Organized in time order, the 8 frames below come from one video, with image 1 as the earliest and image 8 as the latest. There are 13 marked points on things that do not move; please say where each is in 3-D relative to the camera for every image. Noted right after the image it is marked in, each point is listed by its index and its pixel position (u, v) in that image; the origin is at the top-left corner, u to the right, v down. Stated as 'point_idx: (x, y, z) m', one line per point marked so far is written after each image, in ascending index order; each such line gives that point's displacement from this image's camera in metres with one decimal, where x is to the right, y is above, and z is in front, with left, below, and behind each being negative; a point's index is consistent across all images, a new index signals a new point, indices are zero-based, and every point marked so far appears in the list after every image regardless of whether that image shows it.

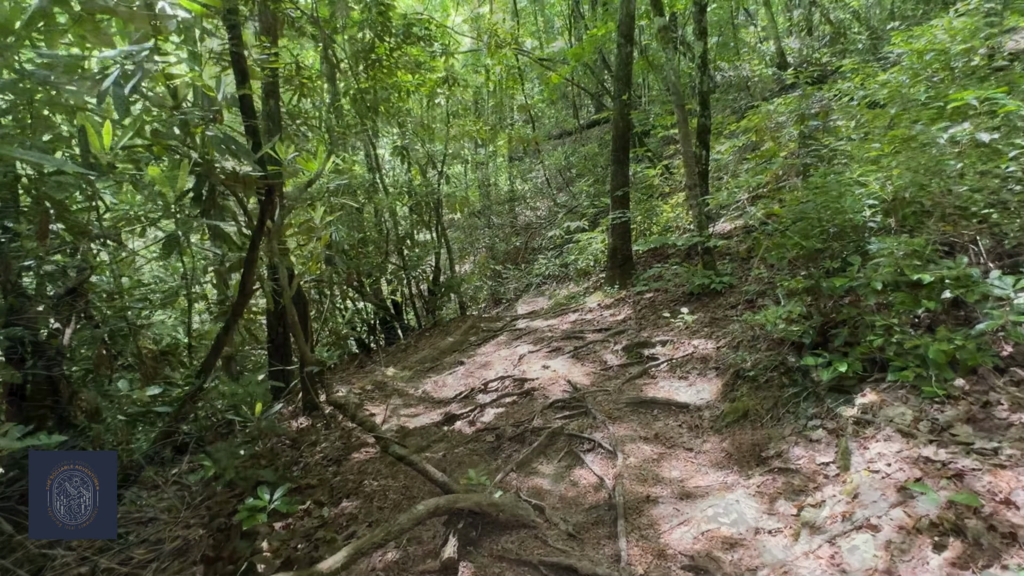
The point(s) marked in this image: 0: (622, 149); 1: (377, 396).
0: (+1.5, +1.8, +7.7) m
1: (-1.3, -1.1, +5.9) m
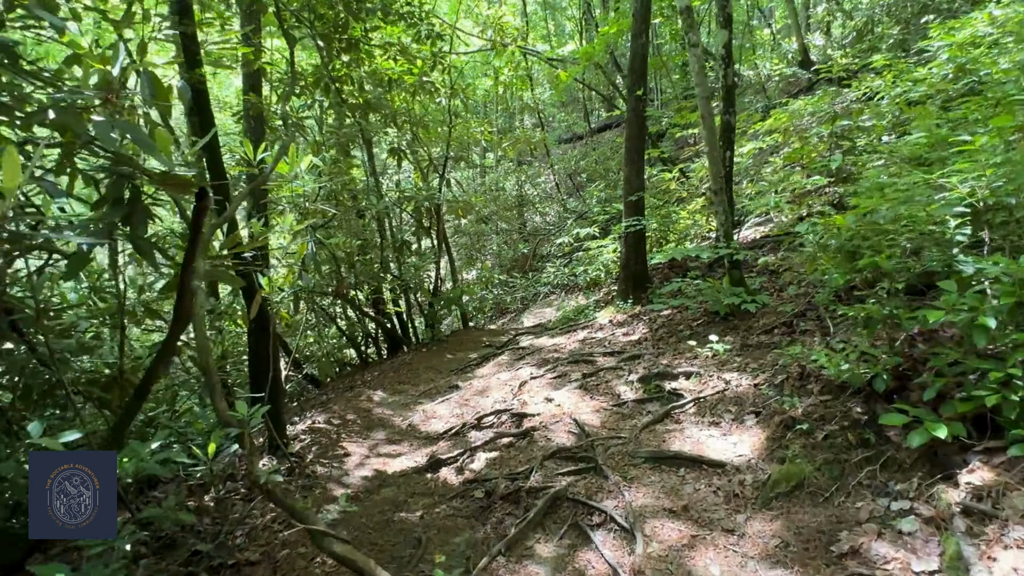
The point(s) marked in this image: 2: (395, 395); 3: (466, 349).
0: (+1.5, +1.6, +7.0) m
1: (-1.4, -1.2, +5.2) m
2: (-1.3, -1.1, +6.3) m
3: (-0.7, -0.9, +8.7) m
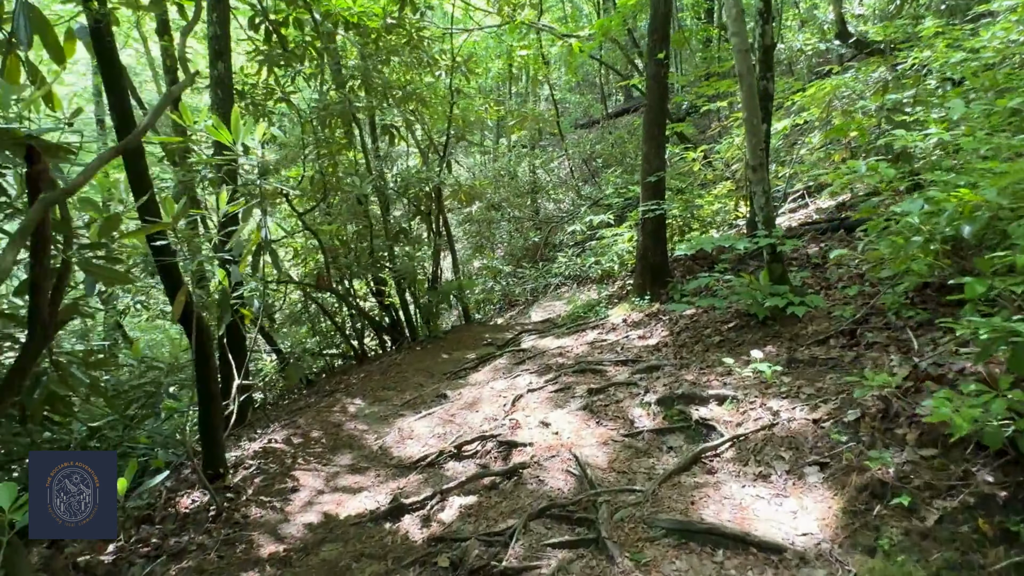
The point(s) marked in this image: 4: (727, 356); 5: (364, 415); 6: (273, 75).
0: (+1.5, +1.7, +6.1) m
1: (-1.4, -1.2, +4.4) m
2: (-1.3, -1.1, +5.4) m
3: (-0.6, -0.8, +7.9) m
4: (+1.4, -0.5, +3.9) m
5: (-1.3, -1.1, +5.2) m
6: (-3.4, +3.0, +8.4) m
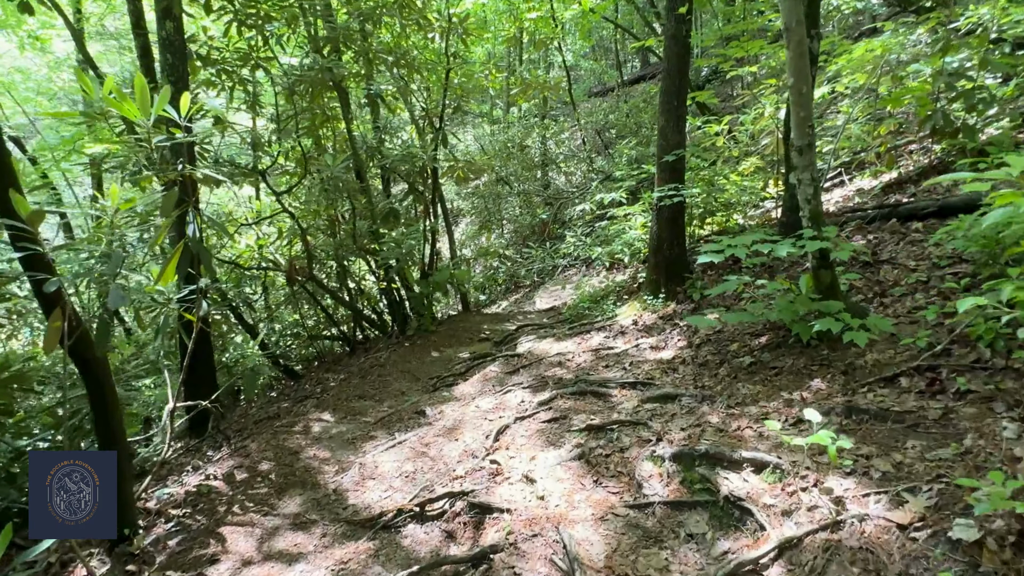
0: (+1.4, +1.7, +5.2) m
1: (-1.5, -1.2, +3.7) m
2: (-1.4, -1.1, +4.7) m
3: (-0.7, -0.7, +7.2) m
4: (+1.3, -0.5, +3.1) m
5: (-1.4, -1.1, +4.4) m
6: (-3.4, +3.2, +7.5) m
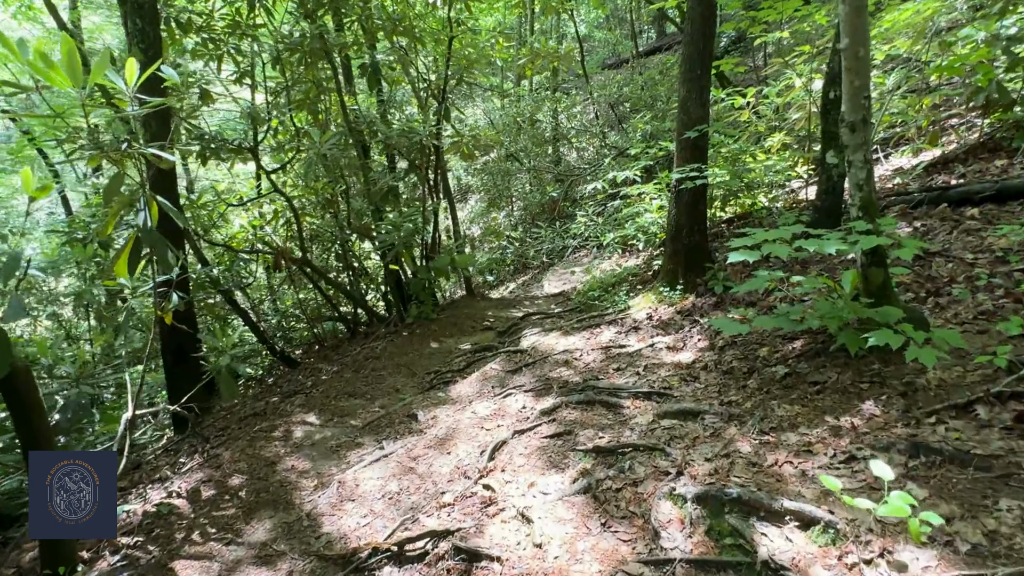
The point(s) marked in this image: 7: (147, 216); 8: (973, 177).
0: (+1.5, +1.8, +4.6) m
1: (-1.5, -1.2, +3.3) m
2: (-1.4, -1.0, +4.3) m
3: (-0.6, -0.5, +6.7) m
4: (+1.3, -0.6, +2.6) m
5: (-1.4, -1.1, +4.0) m
6: (-3.3, +3.3, +7.0) m
7: (-1.9, +0.4, +3.1) m
8: (+4.0, +1.0, +5.2) m
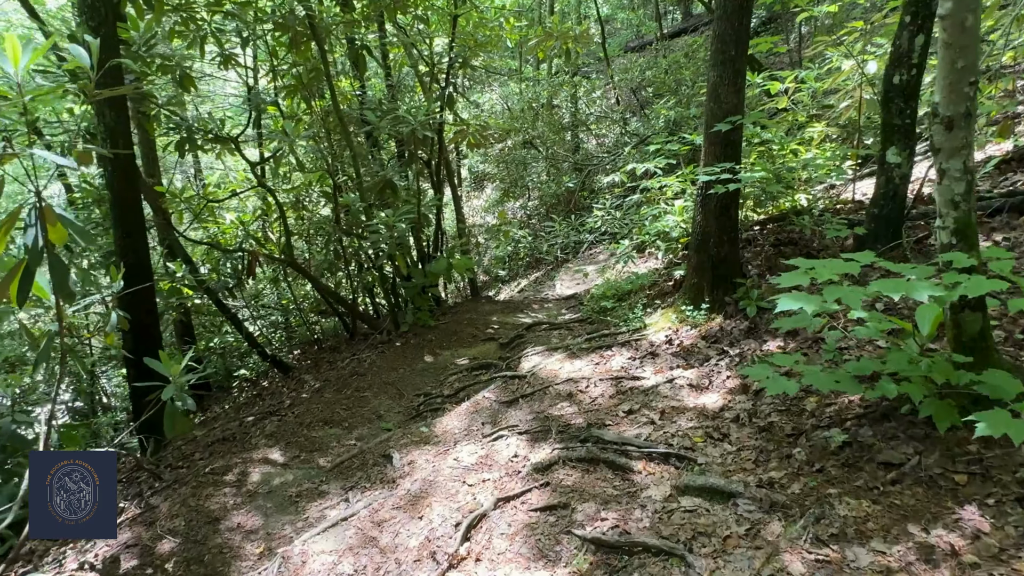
0: (+1.5, +1.6, +3.9) m
1: (-1.6, -1.3, +2.7) m
2: (-1.4, -1.1, +3.7) m
3: (-0.6, -0.6, +6.1) m
4: (+1.2, -0.7, +1.9) m
5: (-1.4, -1.2, +3.5) m
6: (-3.2, +3.3, +6.3) m
7: (-2.0, +0.2, +2.5) m
8: (+4.0, +0.8, +4.3) m
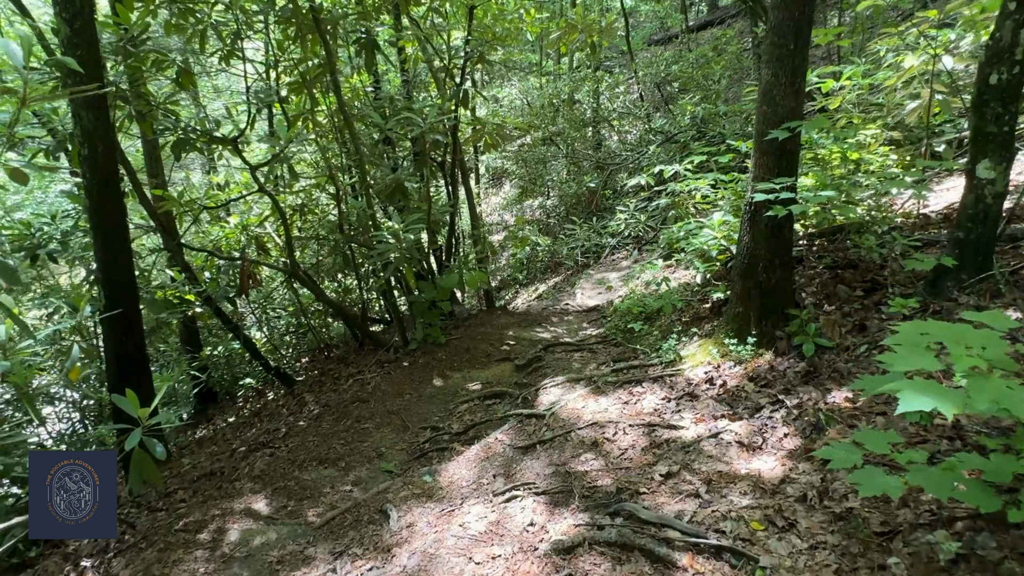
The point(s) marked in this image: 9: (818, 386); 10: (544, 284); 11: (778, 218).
0: (+1.6, +1.4, +3.3) m
1: (-1.6, -1.5, +2.2) m
2: (-1.3, -1.3, +3.3) m
3: (-0.4, -0.8, +5.6) m
4: (+1.2, -1.0, +1.4) m
5: (-1.4, -1.4, +3.0) m
6: (-3.0, +3.2, +5.9) m
7: (-1.9, +0.1, +2.1) m
8: (+4.1, +0.6, +3.7) m
9: (+1.6, -0.5, +3.1) m
10: (+0.5, 0.0, +10.3) m
11: (+1.6, +0.4, +3.4) m
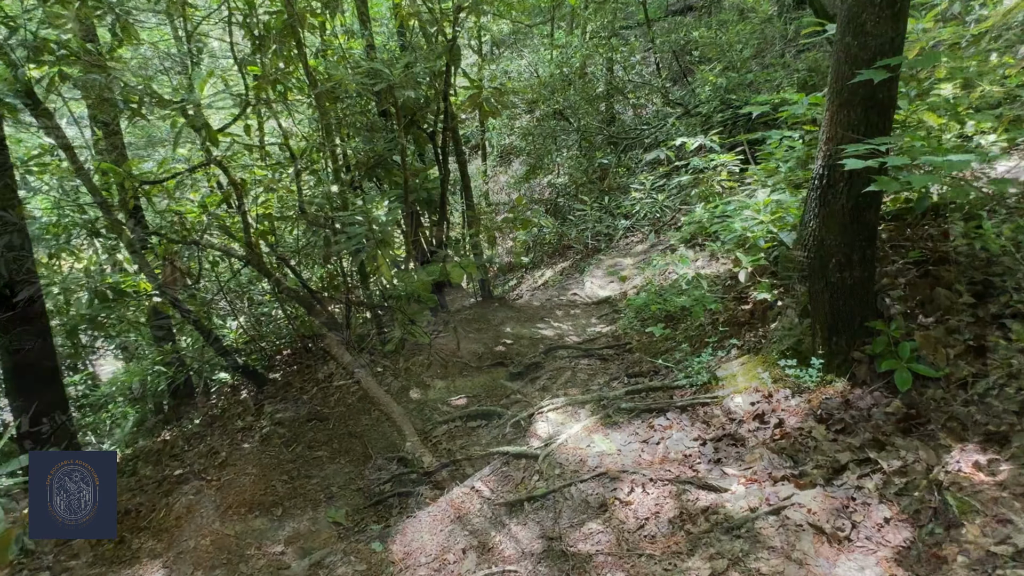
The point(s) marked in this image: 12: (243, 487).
0: (+1.5, +1.4, +2.3) m
1: (-1.7, -1.6, +1.4) m
2: (-1.4, -1.3, +2.4) m
3: (-0.5, -0.7, +4.7) m
4: (+1.1, -1.0, +0.5) m
5: (-1.5, -1.4, +2.1) m
6: (-3.0, +3.3, +4.9) m
7: (-2.1, 0.0, +1.2) m
8: (+4.1, +0.6, +2.7) m
9: (+1.5, -0.5, +2.2) m
10: (+0.6, +0.2, +9.3) m
11: (+1.5, +0.4, +2.5) m
12: (-1.5, -1.1, +3.4) m
